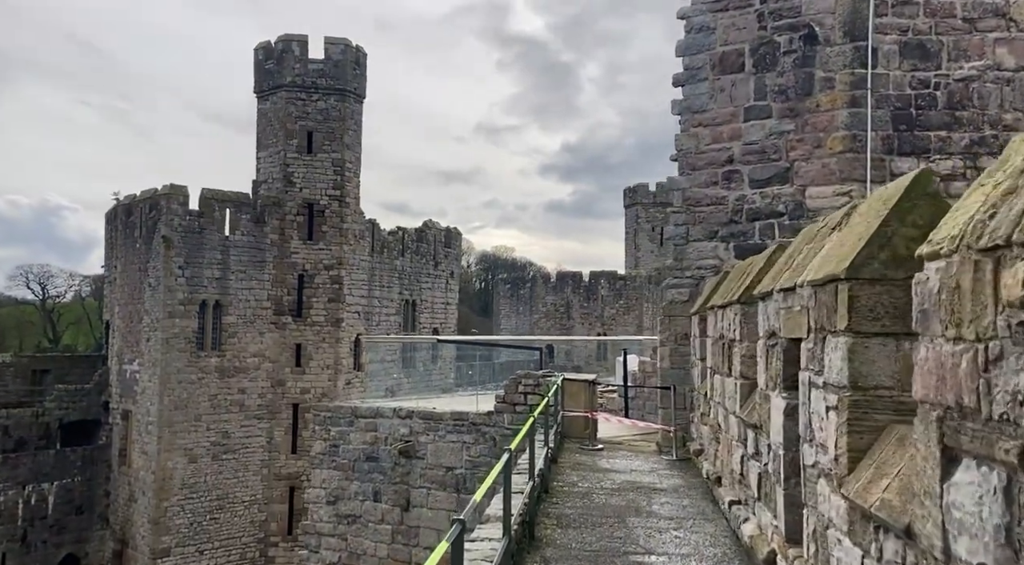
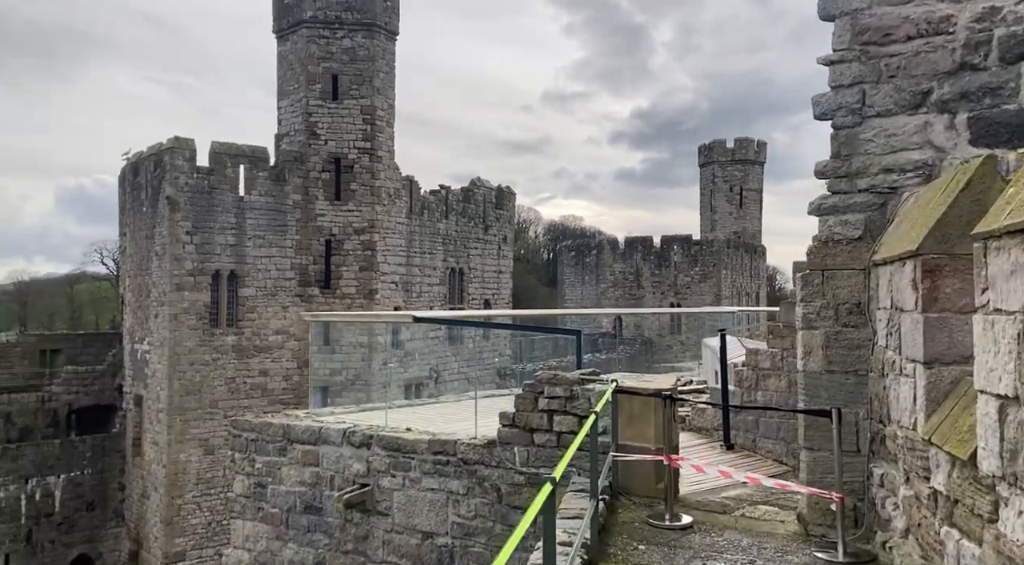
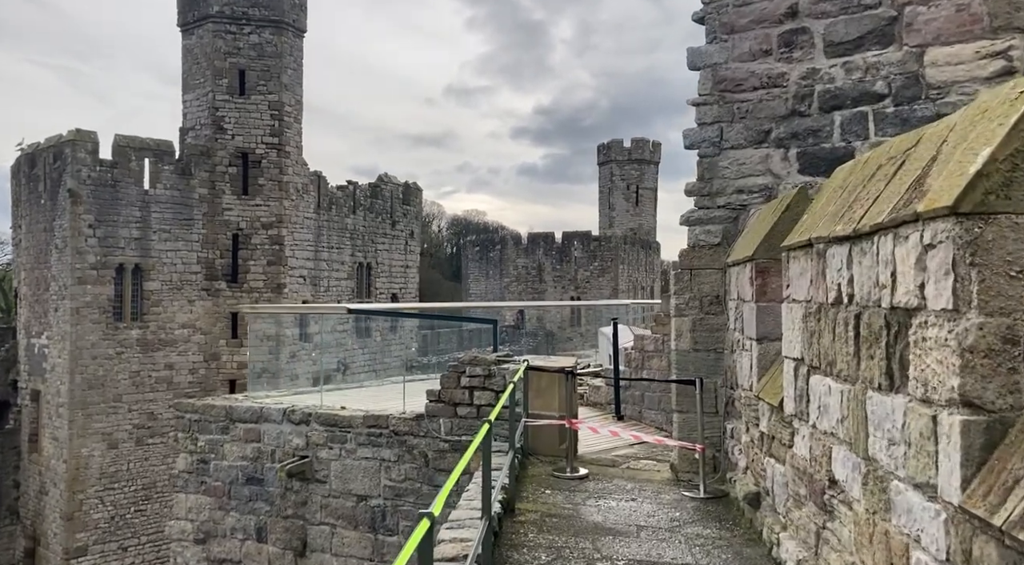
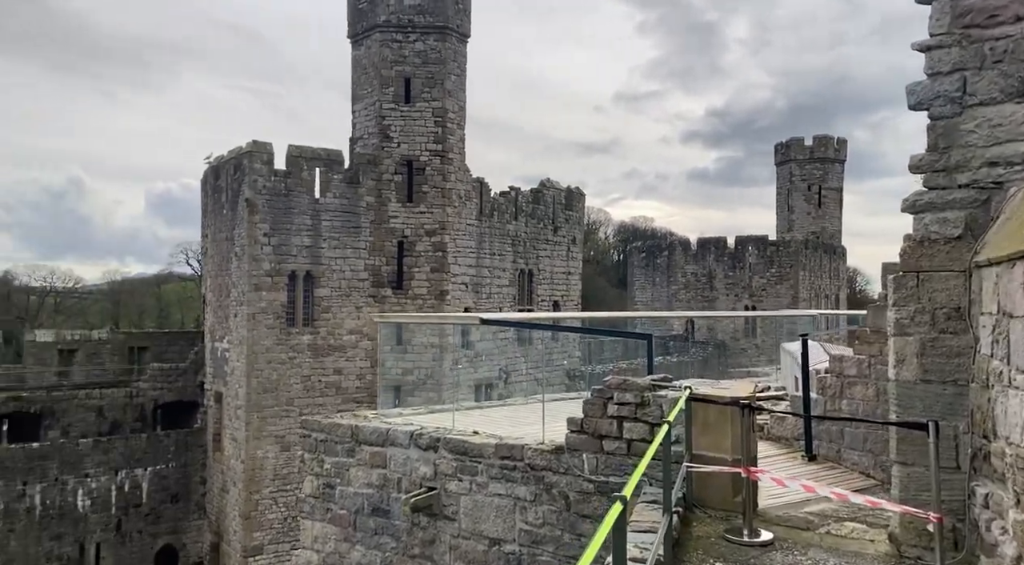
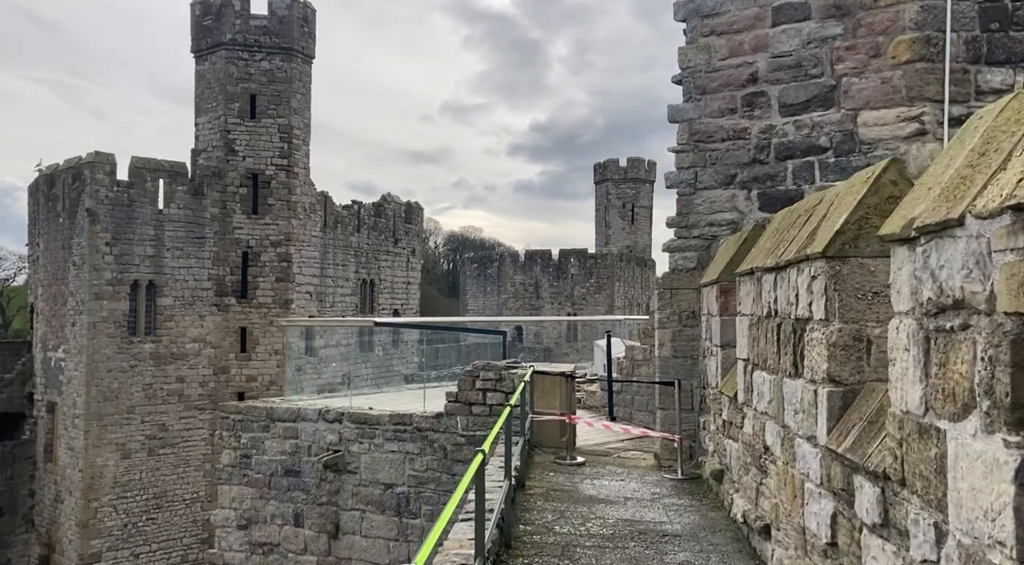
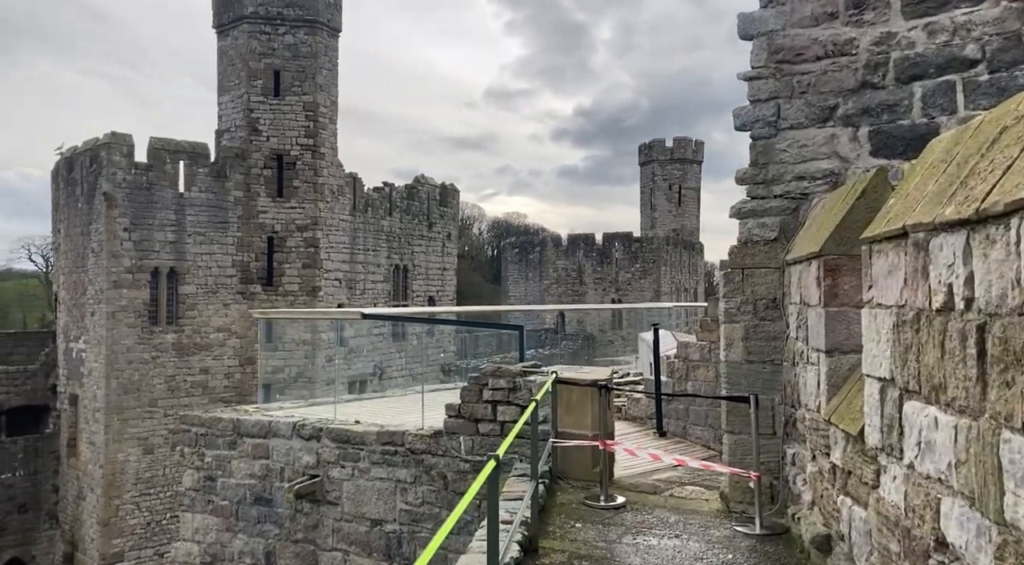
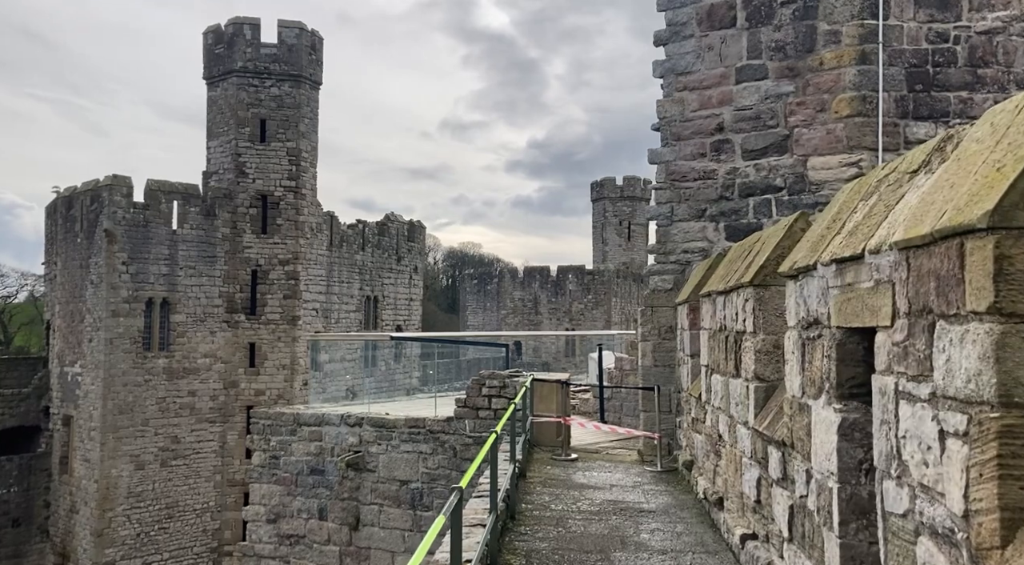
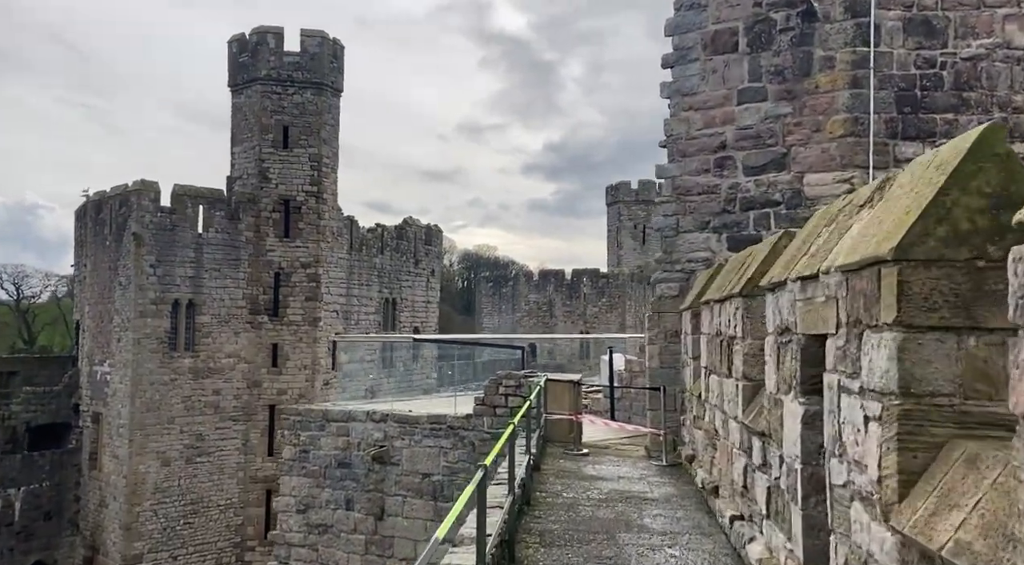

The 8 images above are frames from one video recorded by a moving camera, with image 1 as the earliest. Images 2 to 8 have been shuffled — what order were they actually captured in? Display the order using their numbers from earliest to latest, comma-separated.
8, 7, 5, 3, 6, 2, 4
